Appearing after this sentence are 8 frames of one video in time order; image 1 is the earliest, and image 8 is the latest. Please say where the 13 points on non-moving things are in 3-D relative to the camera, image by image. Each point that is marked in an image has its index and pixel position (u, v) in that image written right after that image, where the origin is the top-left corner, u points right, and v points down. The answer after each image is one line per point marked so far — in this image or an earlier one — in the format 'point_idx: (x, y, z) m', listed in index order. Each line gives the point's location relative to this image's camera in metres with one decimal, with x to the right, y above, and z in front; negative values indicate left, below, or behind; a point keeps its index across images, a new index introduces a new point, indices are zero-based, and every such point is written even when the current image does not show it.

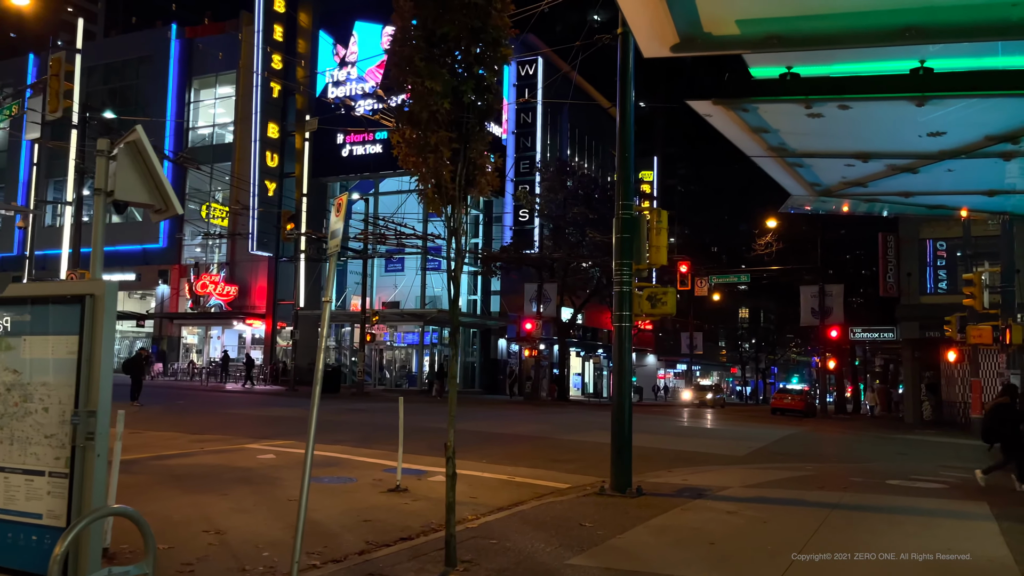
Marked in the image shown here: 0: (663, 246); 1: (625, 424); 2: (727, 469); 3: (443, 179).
0: (+2.0, +0.6, +10.3) m
1: (+1.5, -1.6, +10.2) m
2: (+3.6, -3.1, +12.9) m
3: (-0.5, +0.9, +6.2) m
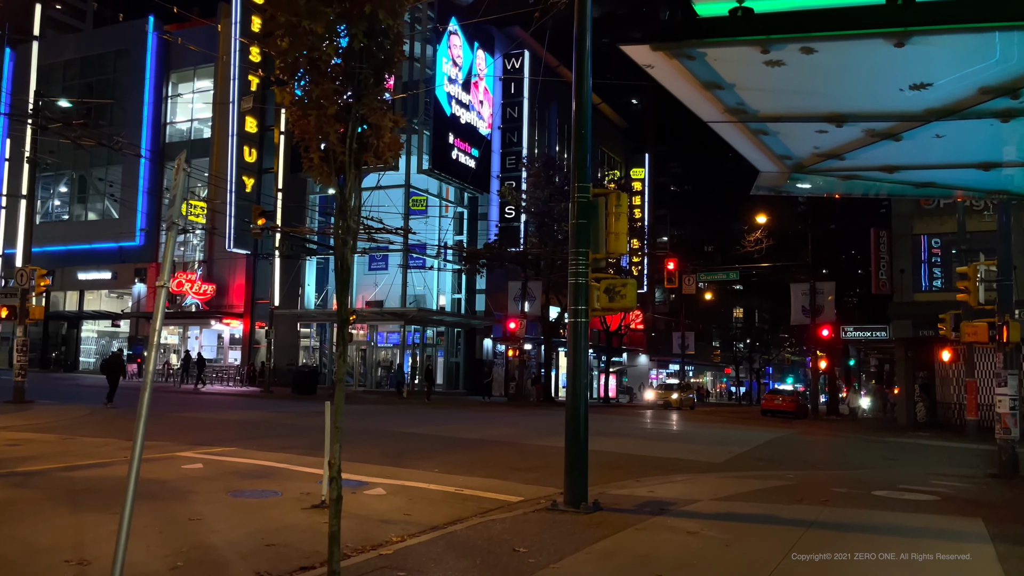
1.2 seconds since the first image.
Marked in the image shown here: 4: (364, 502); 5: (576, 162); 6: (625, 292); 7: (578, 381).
0: (+1.3, +0.7, +9.3) m
1: (+0.8, -1.5, +9.2) m
2: (+2.9, -3.0, +11.9) m
3: (-1.2, +1.0, +5.1) m
4: (-1.7, -2.5, +9.1) m
5: (+0.8, +1.6, +9.4) m
6: (+1.3, 0.0, +9.2) m
7: (+0.8, -1.0, +9.2) m
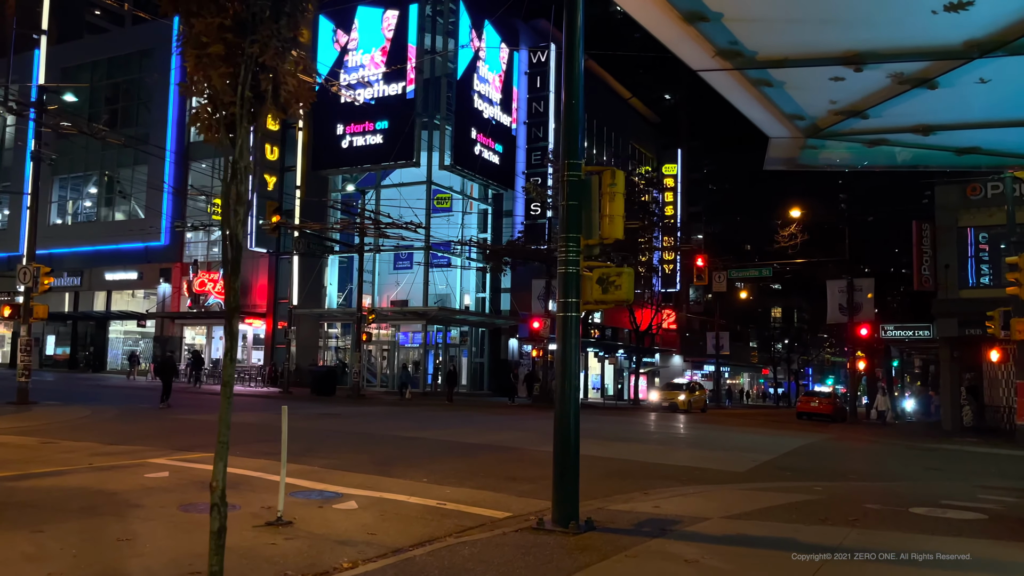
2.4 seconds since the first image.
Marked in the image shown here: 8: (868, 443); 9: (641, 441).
0: (+1.1, +0.8, +8.2) m
1: (+0.6, -1.4, +8.1) m
2: (+2.8, -2.8, +10.7) m
3: (-1.6, +1.1, +4.2) m
4: (-1.9, -2.4, +8.1) m
5: (+0.6, +1.7, +8.3) m
6: (+1.1, +0.1, +8.1) m
7: (+0.6, -0.9, +8.1) m
8: (+9.1, -4.0, +19.8) m
9: (+2.7, -3.3, +16.6) m
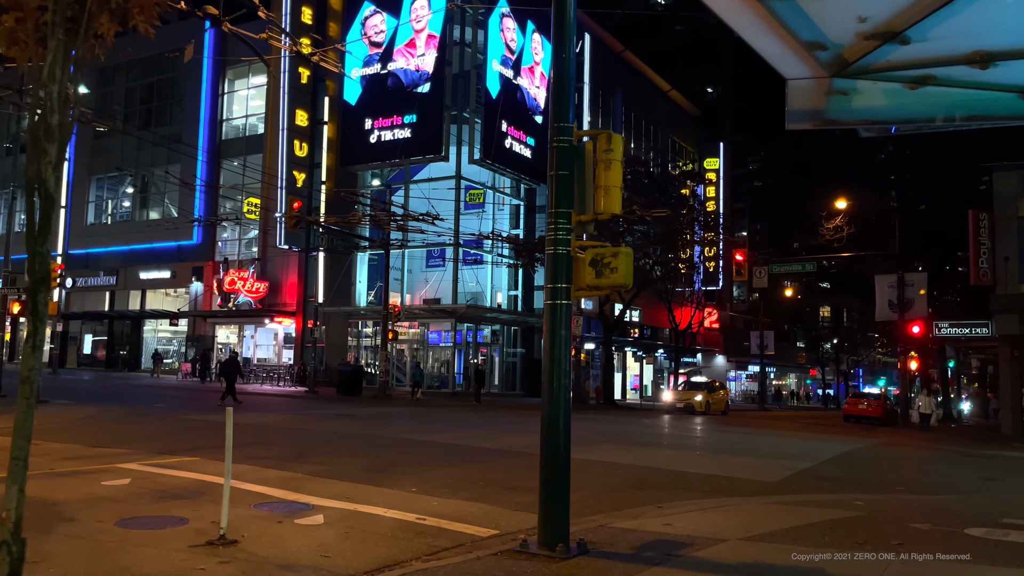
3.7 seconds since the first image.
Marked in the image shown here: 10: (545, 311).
0: (+0.9, +0.9, +7.0) m
1: (+0.4, -1.3, +7.0) m
2: (+2.8, -2.7, +9.4) m
3: (-2.0, +1.2, +3.2) m
4: (-2.1, -2.3, +7.1) m
5: (+0.4, +1.8, +7.2) m
6: (+0.9, +0.2, +6.9) m
7: (+0.4, -0.8, +7.0) m
8: (+9.6, -3.8, +18.2) m
9: (+3.0, -3.1, +15.3) m
10: (+0.3, -0.2, +7.1) m
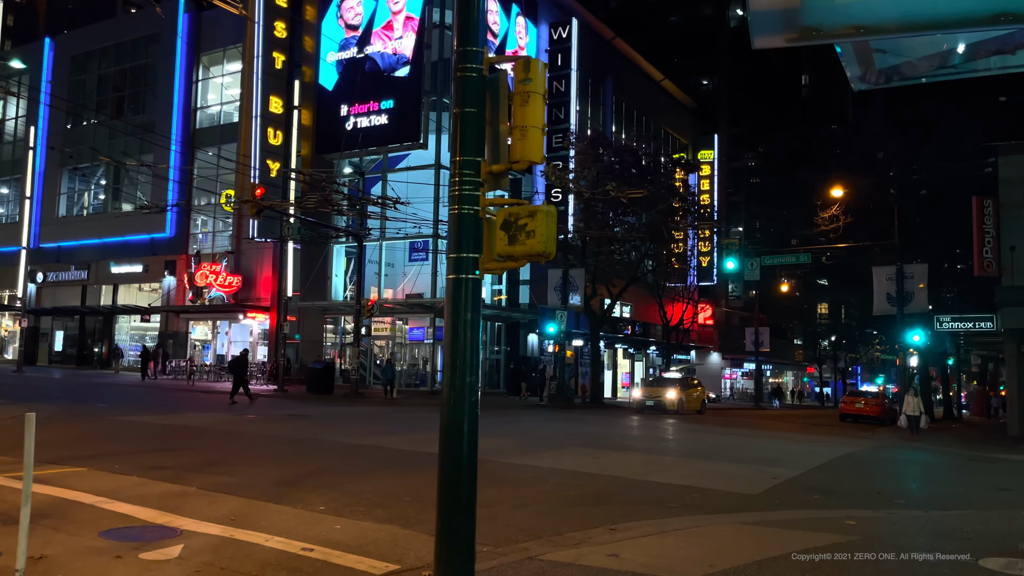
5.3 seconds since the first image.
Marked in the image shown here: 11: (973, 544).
0: (+0.2, +1.1, +5.4) m
1: (-0.3, -1.1, +5.4) m
2: (+2.0, -2.5, +7.9) m
3: (-2.8, +1.4, +1.6) m
4: (-2.9, -2.1, +5.6) m
5: (-0.4, +2.0, +5.6) m
6: (+0.2, +0.4, +5.3) m
7: (-0.4, -0.6, +5.4) m
8: (+8.8, -3.6, +16.6) m
9: (+2.2, -2.9, +13.7) m
10: (-0.5, 0.0, +5.5) m
11: (+4.7, -2.6, +7.8) m
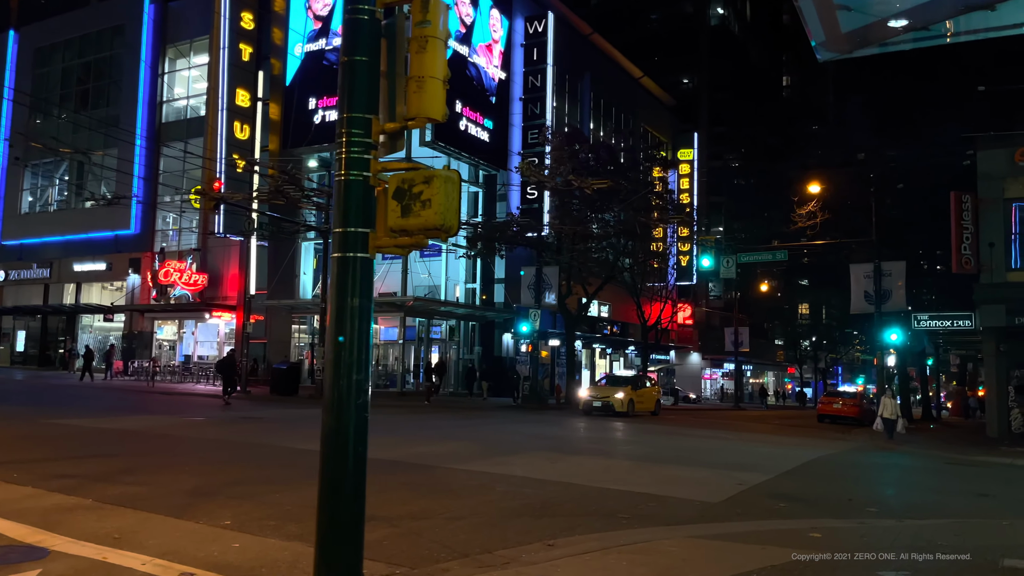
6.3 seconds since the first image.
0: (-0.5, +1.3, +4.6) m
1: (-1.0, -1.0, +4.5) m
2: (+1.3, -2.4, +7.1) m
3: (-3.3, +1.6, +0.7) m
4: (-3.5, -2.0, +4.7) m
5: (-1.0, +2.1, +4.8) m
6: (-0.5, +0.5, +4.5) m
7: (-1.0, -0.5, +4.6) m
8: (+8.0, -3.5, +15.9) m
9: (+1.4, -2.8, +12.9) m
10: (-1.1, +0.1, +4.7) m
11: (+4.0, -2.5, +7.0) m
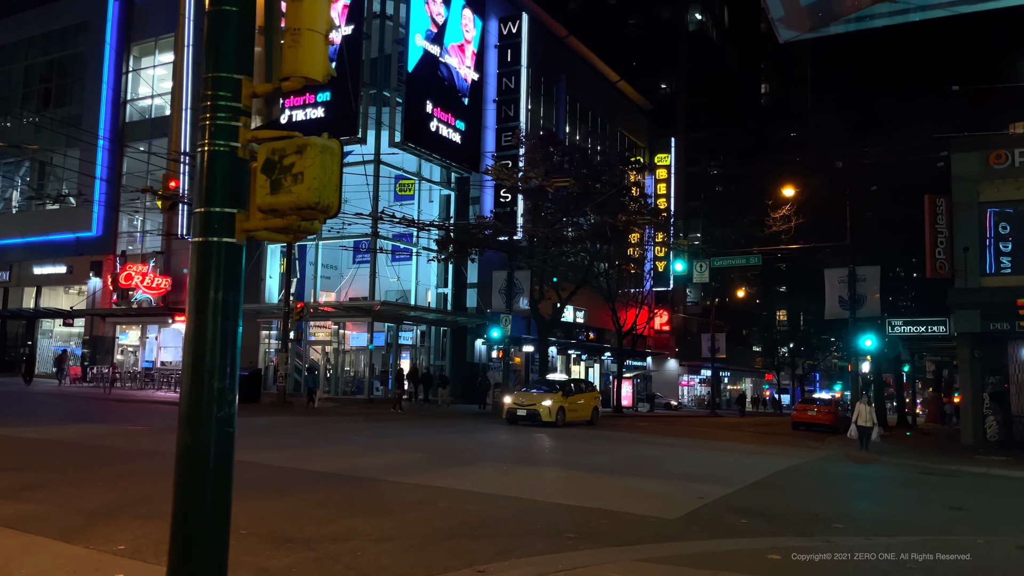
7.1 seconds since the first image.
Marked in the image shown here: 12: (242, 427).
0: (-1.0, +1.3, +3.9) m
1: (-1.5, -0.9, +3.8) m
2: (+0.7, -2.3, +6.4) m
3: (-3.8, +1.6, -0.1) m
4: (-4.1, -1.9, +3.9) m
5: (-1.5, +2.2, +4.1) m
6: (-1.0, +0.6, +3.8) m
7: (-1.6, -0.4, +3.8) m
8: (+7.1, -3.6, +15.4) m
9: (+0.7, -2.8, +12.2) m
10: (-1.6, +0.2, +4.0) m
11: (+3.4, -2.5, +6.4) m
12: (-6.8, -3.5, +19.7) m
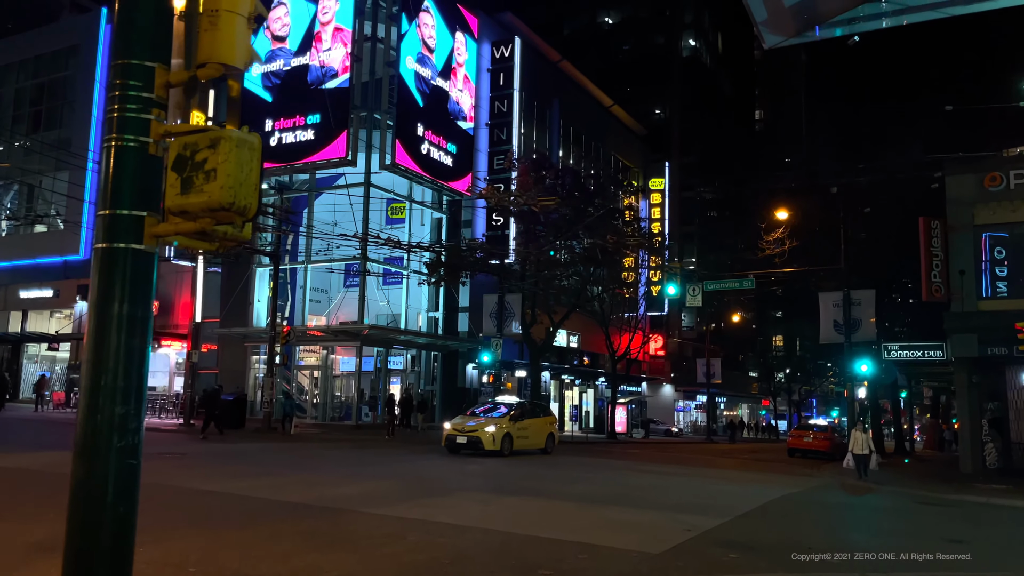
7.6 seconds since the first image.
0: (-1.3, +1.2, +3.5) m
1: (-1.8, -1.0, +3.3) m
2: (+0.5, -2.5, +5.9) m
3: (-4.0, +1.7, -0.5) m
4: (-4.3, -2.0, +3.3) m
5: (-1.8, +2.1, +3.7) m
6: (-1.3, +0.5, +3.4) m
7: (-1.8, -0.5, +3.4) m
8: (+6.8, -4.0, +14.9) m
9: (+0.4, -3.2, +11.7) m
10: (-1.9, +0.1, +3.5) m
11: (+3.2, -2.6, +5.9) m
12: (-7.2, -4.1, +19.1) m
